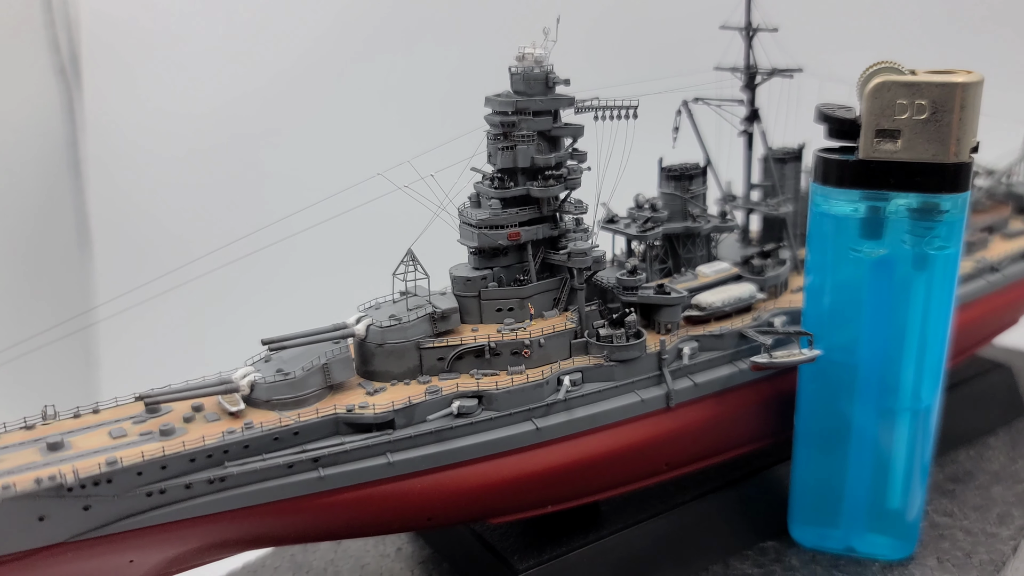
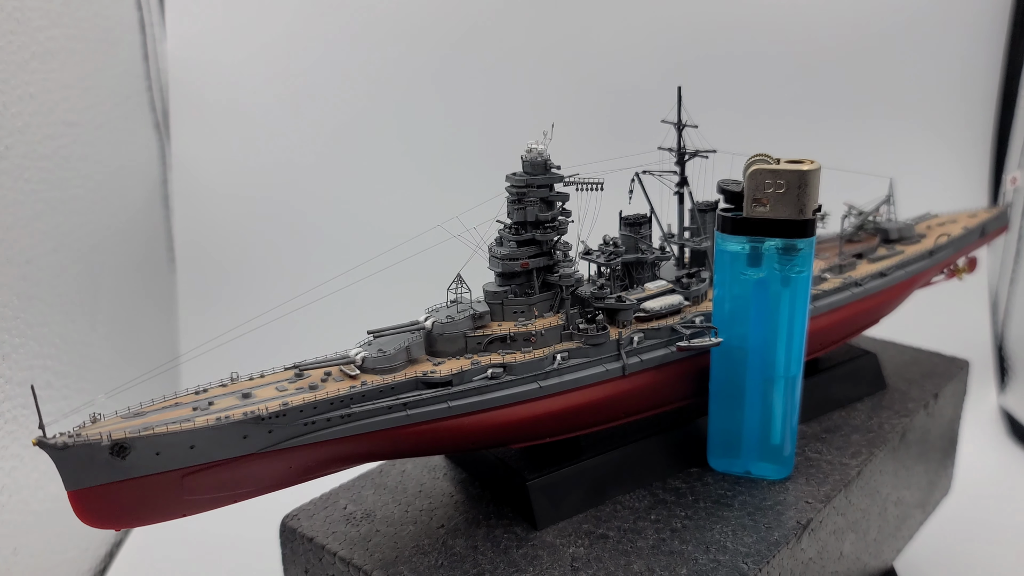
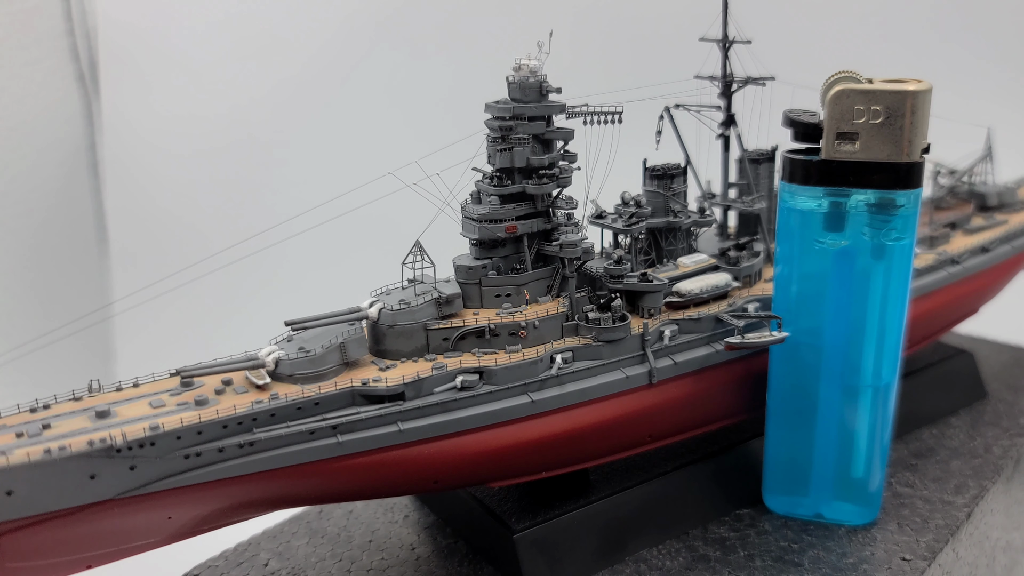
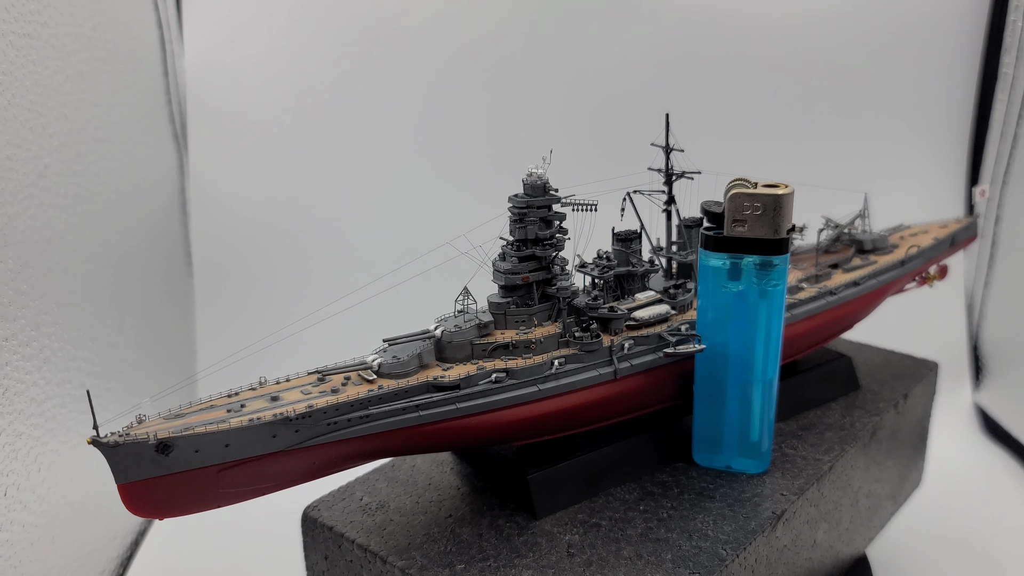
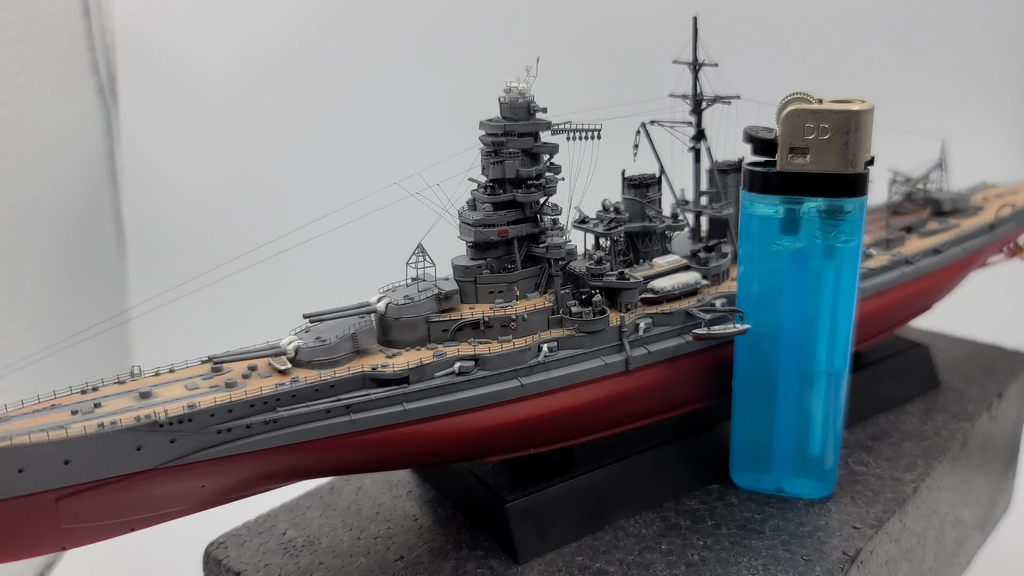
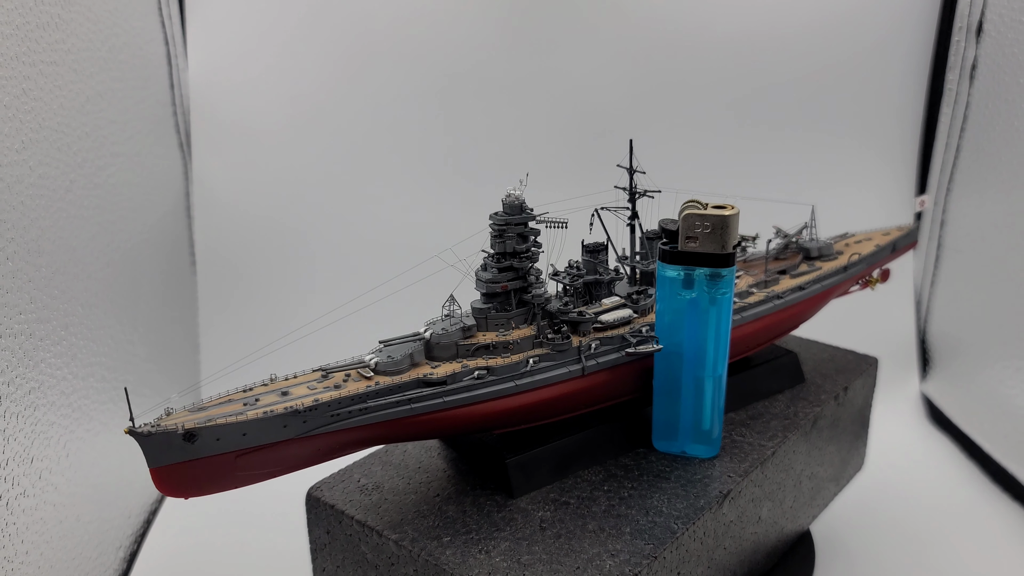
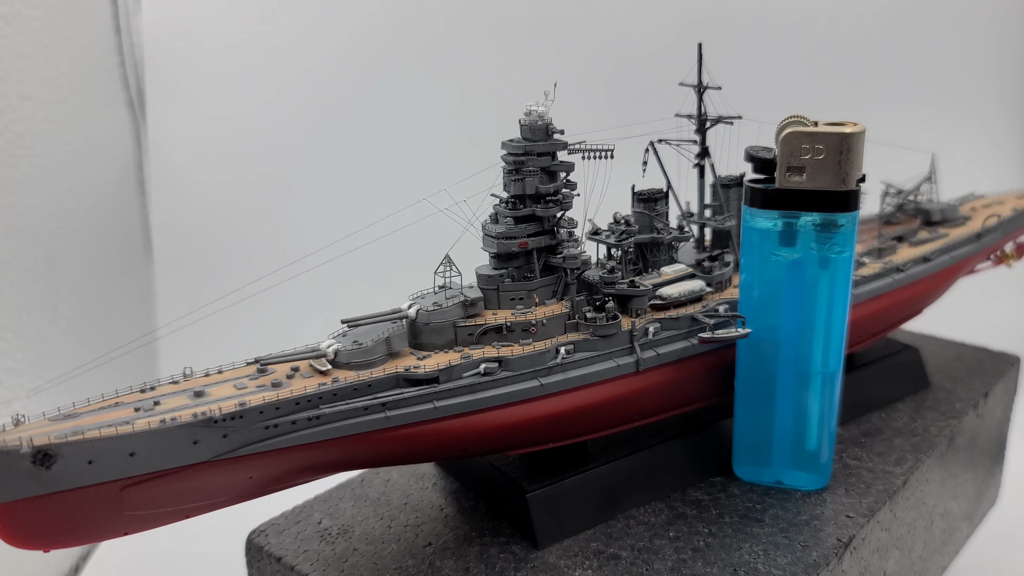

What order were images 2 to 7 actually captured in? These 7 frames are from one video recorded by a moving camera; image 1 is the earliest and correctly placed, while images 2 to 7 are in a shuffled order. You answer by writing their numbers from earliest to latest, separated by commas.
3, 5, 7, 2, 4, 6
